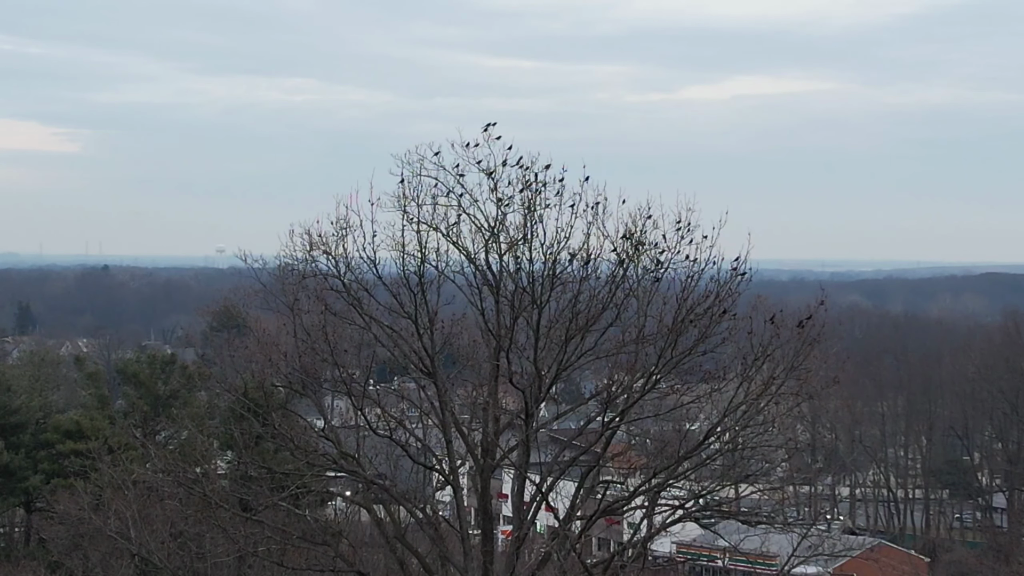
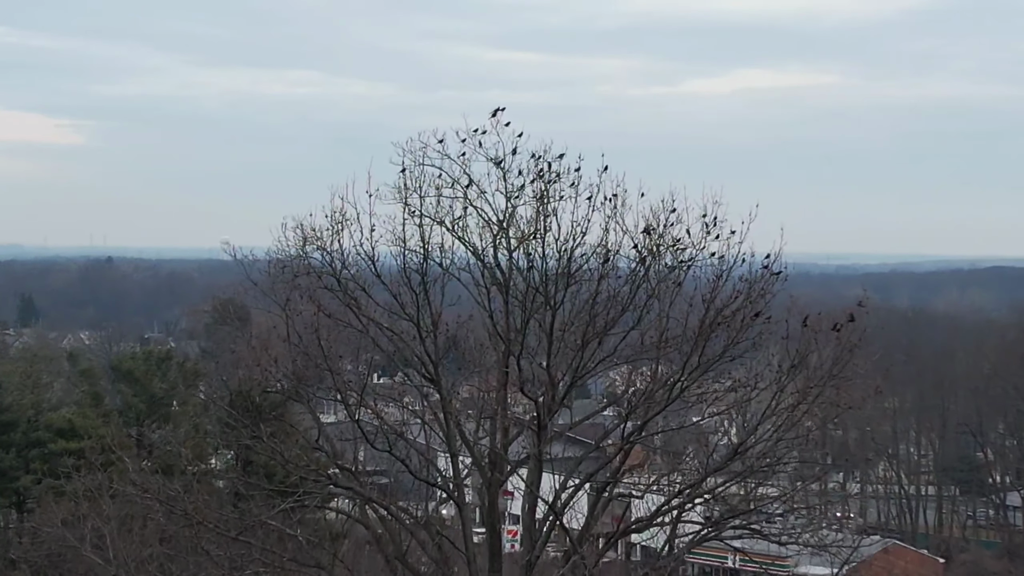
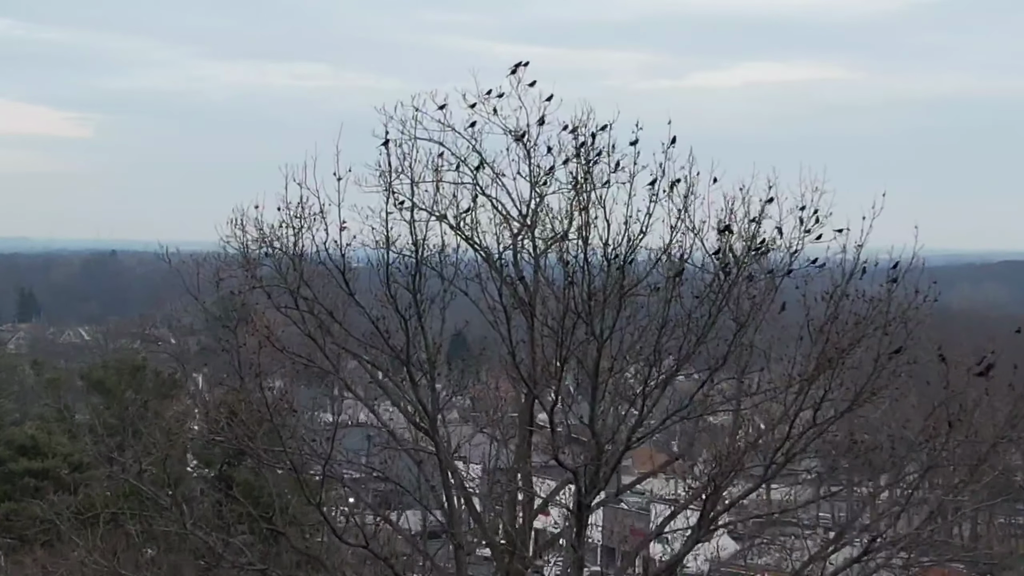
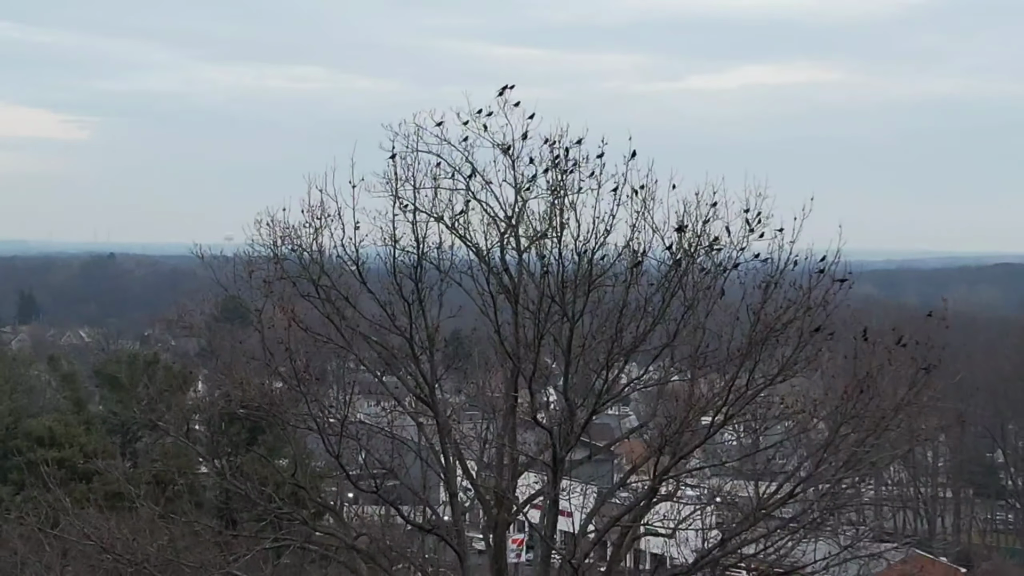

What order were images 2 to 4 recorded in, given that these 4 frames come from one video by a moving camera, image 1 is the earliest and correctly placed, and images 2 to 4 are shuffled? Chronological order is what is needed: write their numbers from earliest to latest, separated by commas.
2, 4, 3
